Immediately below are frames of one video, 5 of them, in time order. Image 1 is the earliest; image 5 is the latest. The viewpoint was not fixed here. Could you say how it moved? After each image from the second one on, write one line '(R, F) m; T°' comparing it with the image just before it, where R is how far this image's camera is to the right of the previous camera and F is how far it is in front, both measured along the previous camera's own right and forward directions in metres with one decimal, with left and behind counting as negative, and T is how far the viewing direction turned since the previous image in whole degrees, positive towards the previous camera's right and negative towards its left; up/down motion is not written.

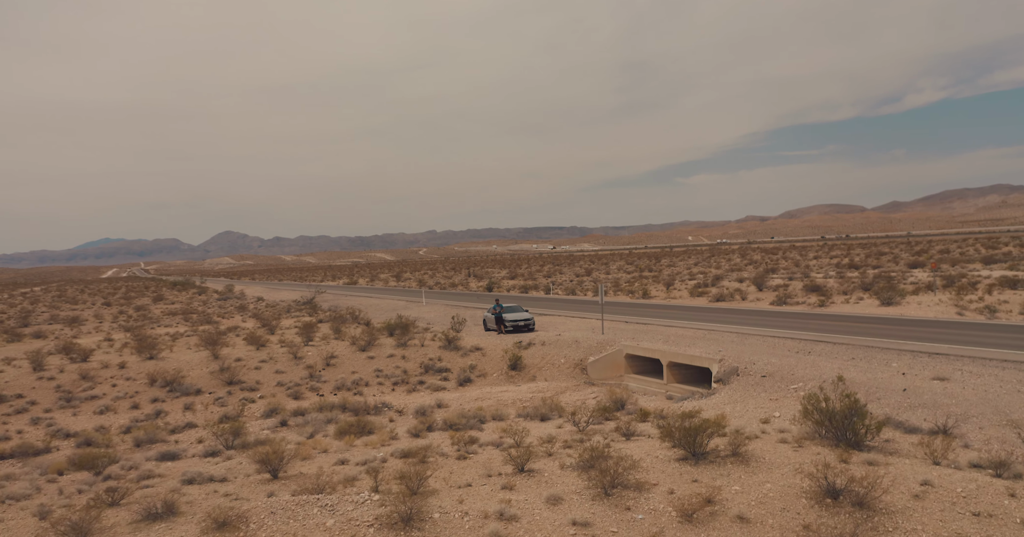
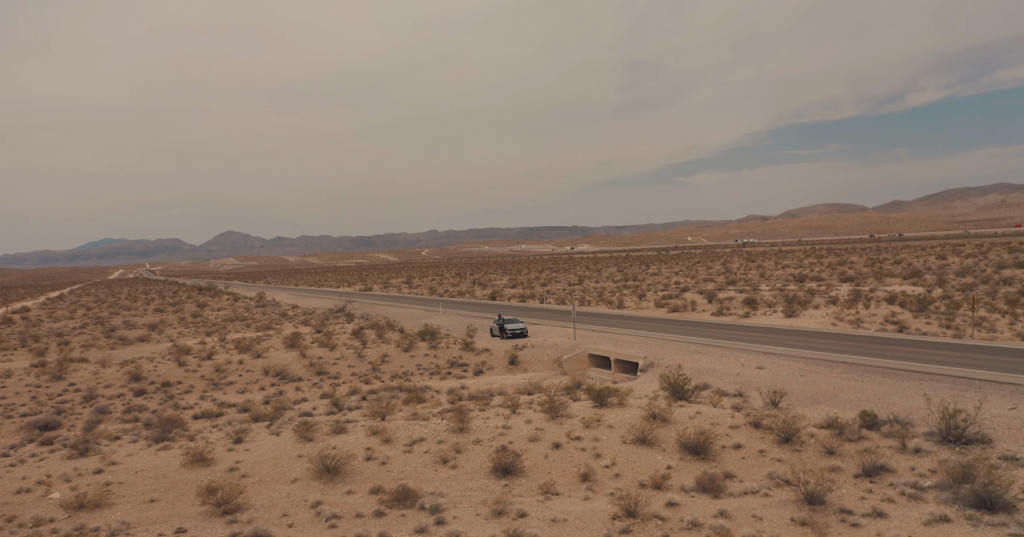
(+0.1, -8.1) m; 0°
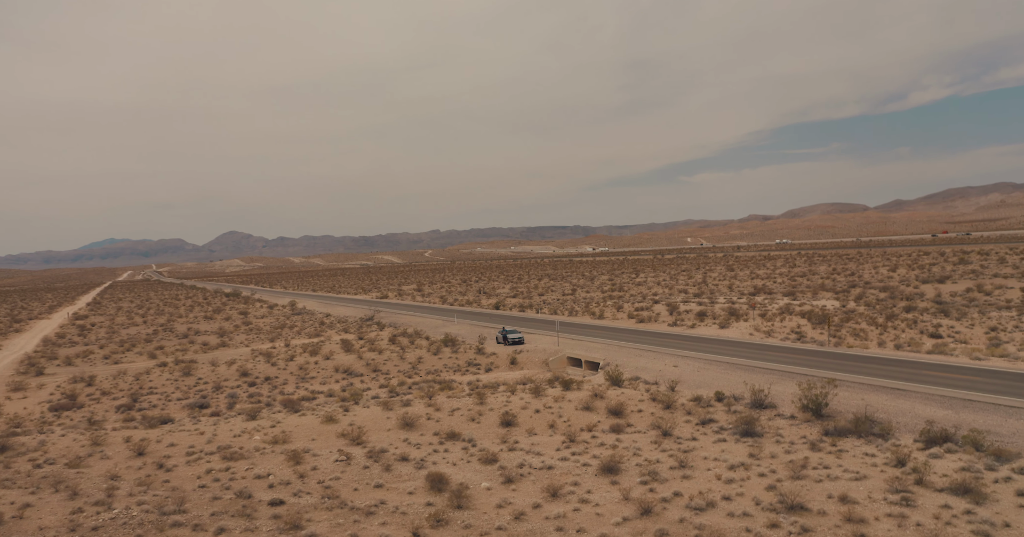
(+0.1, -10.1) m; 0°
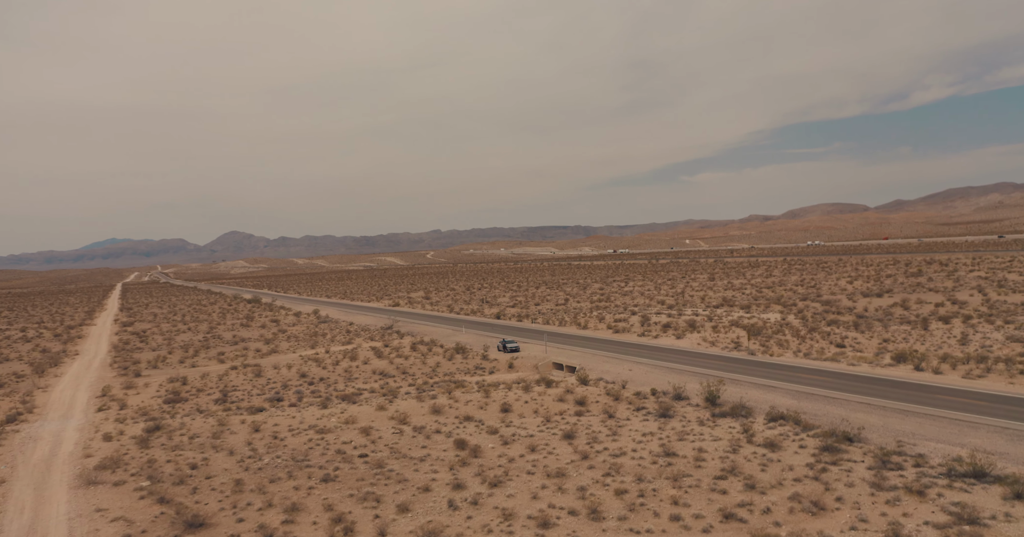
(+0.2, -10.4) m; 0°
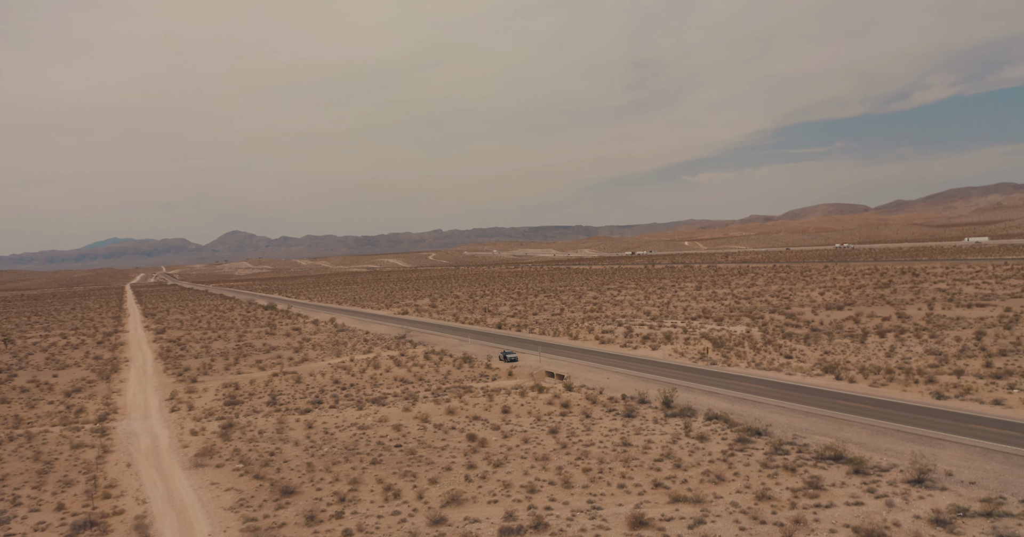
(+0.1, -8.8) m; 0°
